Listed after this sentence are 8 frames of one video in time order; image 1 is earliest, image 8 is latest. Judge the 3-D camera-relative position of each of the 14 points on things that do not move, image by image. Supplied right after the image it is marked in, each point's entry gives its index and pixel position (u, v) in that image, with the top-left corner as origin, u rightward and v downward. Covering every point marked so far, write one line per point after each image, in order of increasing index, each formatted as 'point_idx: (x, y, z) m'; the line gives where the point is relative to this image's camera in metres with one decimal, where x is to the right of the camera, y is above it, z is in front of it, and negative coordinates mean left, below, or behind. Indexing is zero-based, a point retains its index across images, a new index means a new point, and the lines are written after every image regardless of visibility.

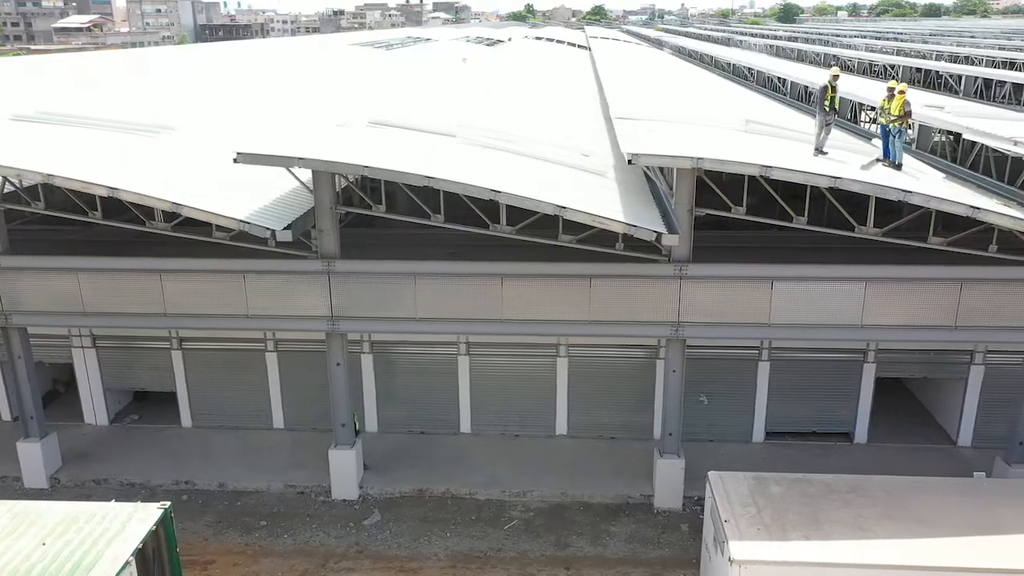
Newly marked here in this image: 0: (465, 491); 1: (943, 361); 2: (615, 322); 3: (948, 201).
0: (-1.2, -4.8, +16.0) m
1: (+10.6, -1.8, +16.7) m
2: (+2.2, -0.8, +14.7) m
3: (+8.0, +1.6, +12.4) m
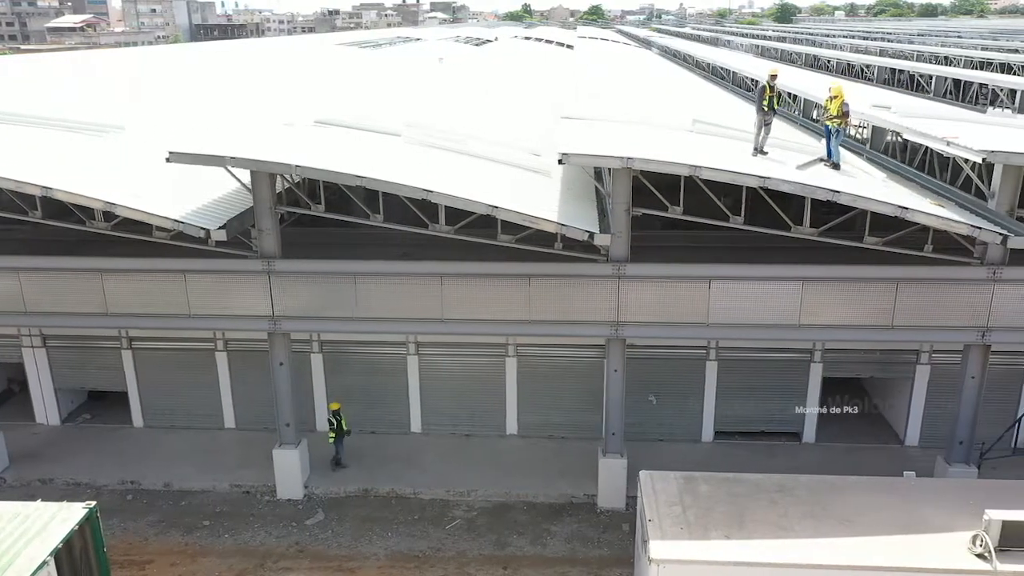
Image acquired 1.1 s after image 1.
0: (-2.5, -4.8, +16.0) m
1: (+9.3, -1.8, +16.7) m
2: (+0.9, -0.7, +14.7) m
3: (+6.7, +1.6, +12.4) m
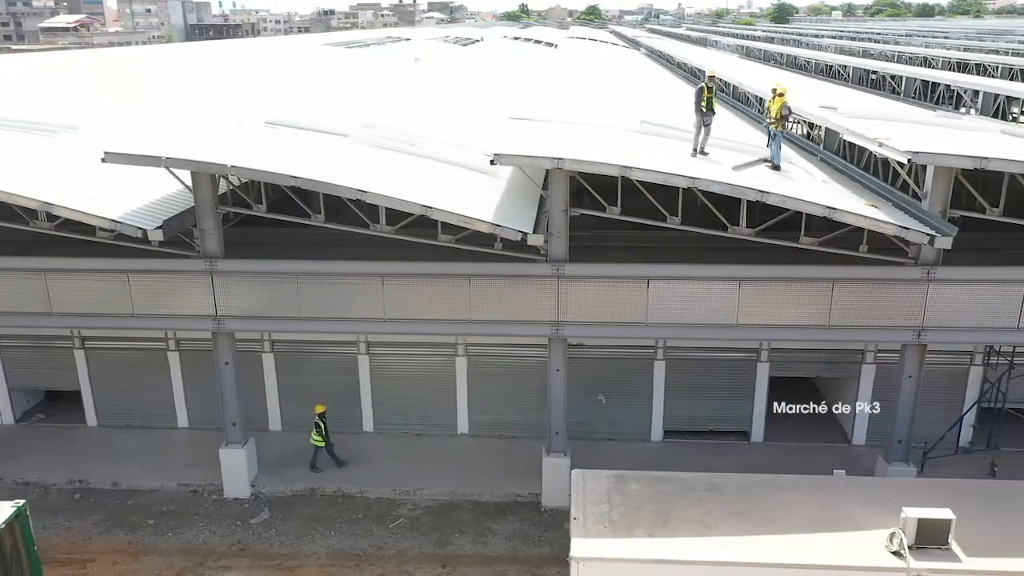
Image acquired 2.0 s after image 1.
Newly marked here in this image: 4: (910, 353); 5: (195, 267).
0: (-3.8, -4.8, +16.1) m
1: (+8.1, -1.8, +16.8) m
2: (-0.4, -0.7, +14.8) m
3: (+5.4, +1.6, +12.5) m
4: (+8.6, -1.4, +14.5) m
5: (-6.9, +0.5, +14.8) m
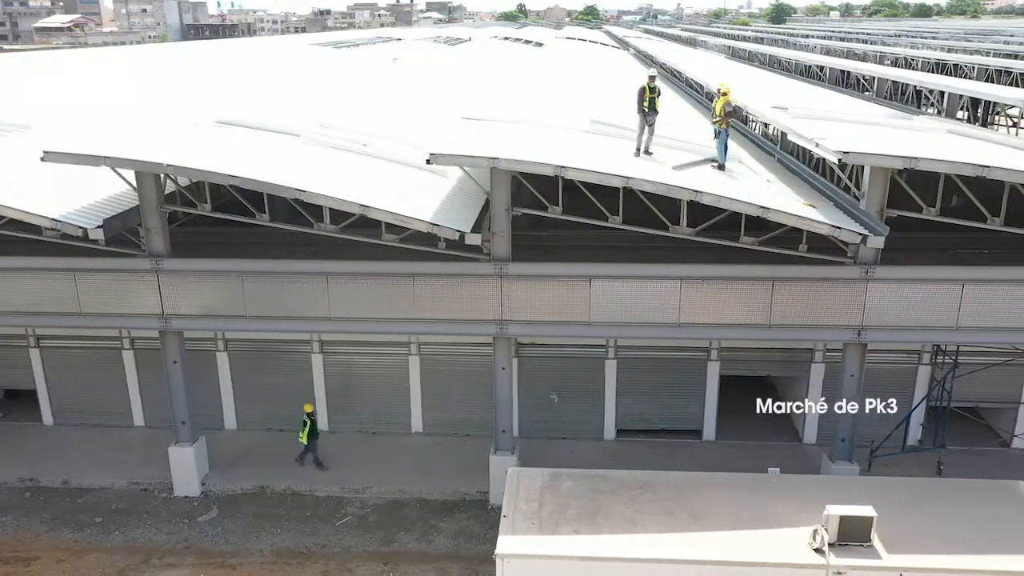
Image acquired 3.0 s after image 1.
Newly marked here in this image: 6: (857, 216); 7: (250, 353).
0: (-5.0, -4.8, +16.2) m
1: (+6.8, -1.8, +16.9) m
2: (-1.6, -0.7, +14.8) m
3: (+4.2, +1.6, +12.6) m
4: (+7.3, -1.4, +14.6) m
5: (-8.2, +0.5, +14.8) m
6: (+6.9, +1.4, +13.5) m
7: (-6.9, -1.7, +17.7) m
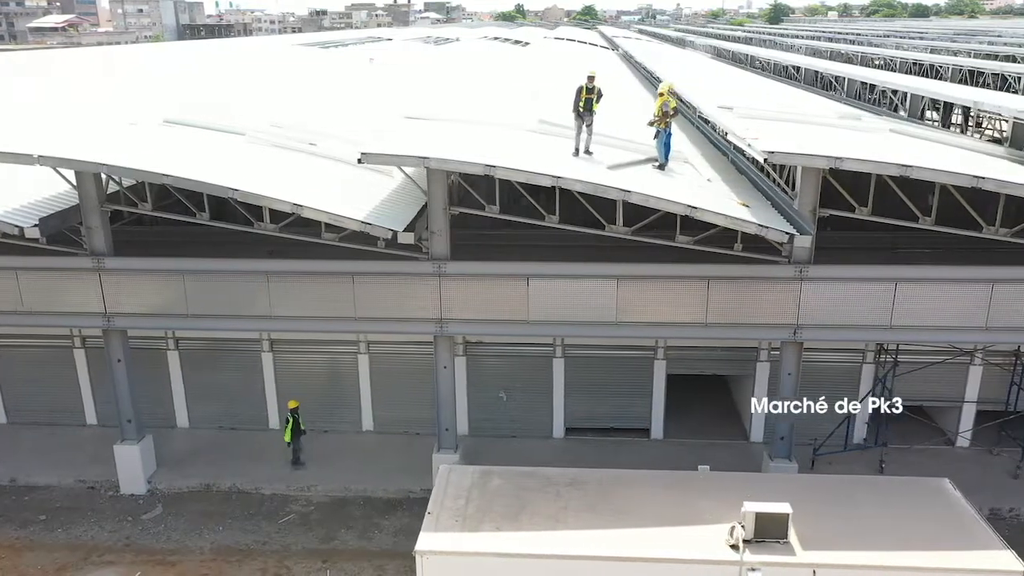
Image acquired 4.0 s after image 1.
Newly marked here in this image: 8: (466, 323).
0: (-6.3, -4.8, +16.2) m
1: (+5.5, -1.8, +17.0) m
2: (-2.9, -0.7, +14.9) m
3: (+2.9, +1.6, +12.6) m
4: (+6.0, -1.4, +14.7) m
5: (-9.5, +0.5, +14.9) m
6: (+5.6, +1.5, +13.6) m
7: (-8.2, -1.7, +17.8) m
8: (-1.0, -0.8, +14.8) m
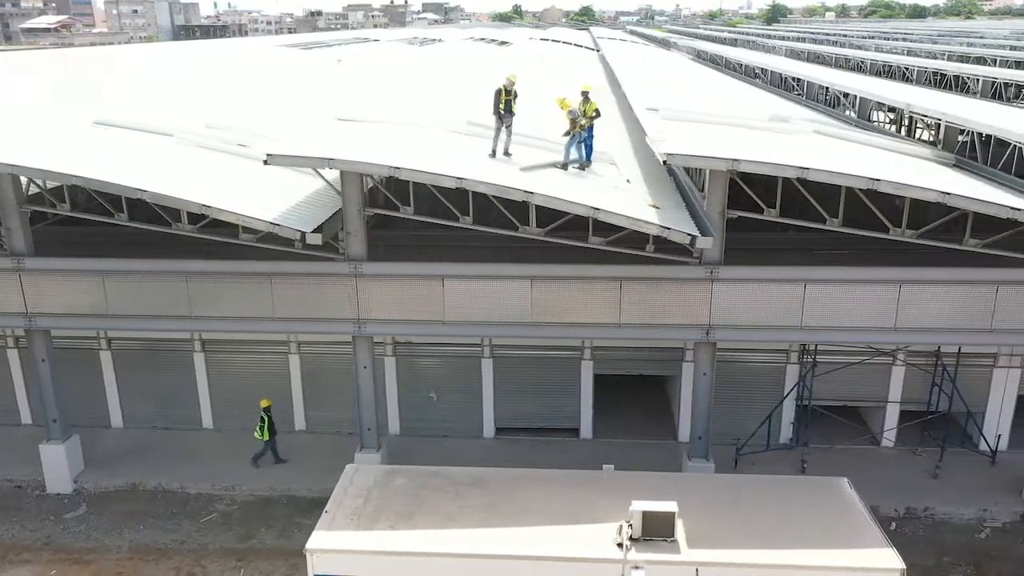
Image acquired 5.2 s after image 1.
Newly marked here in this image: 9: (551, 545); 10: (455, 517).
0: (-8.1, -4.8, +16.3) m
1: (+3.7, -1.8, +17.1) m
2: (-4.7, -0.7, +15.0) m
3: (+1.1, +1.6, +12.7) m
4: (+4.2, -1.4, +14.7) m
5: (-11.3, +0.5, +15.0) m
6: (+3.8, +1.5, +13.7) m
7: (-10.0, -1.7, +17.8) m
8: (-2.8, -0.8, +14.9) m
9: (+0.6, -4.2, +11.1) m
10: (-1.0, -4.0, +11.8) m
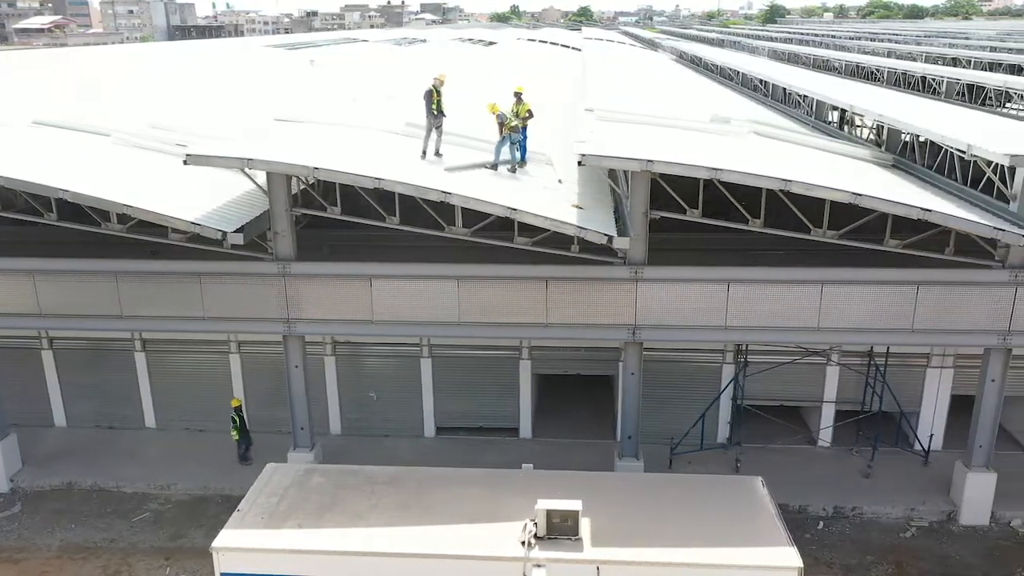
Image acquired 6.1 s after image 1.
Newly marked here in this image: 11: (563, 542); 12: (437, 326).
0: (-9.7, -4.8, +16.4) m
1: (+2.1, -1.8, +17.1) m
2: (-6.3, -0.7, +15.1) m
3: (-0.5, +1.6, +12.8) m
4: (+2.6, -1.4, +14.8) m
5: (-12.9, +0.5, +15.0) m
6: (+2.2, +1.5, +13.8) m
7: (-11.6, -1.7, +17.9) m
8: (-4.4, -0.8, +14.9) m
9: (-0.9, -4.2, +11.1) m
10: (-2.6, -4.0, +11.9) m
11: (+0.9, -4.2, +11.2) m
12: (-1.6, -0.8, +14.8) m
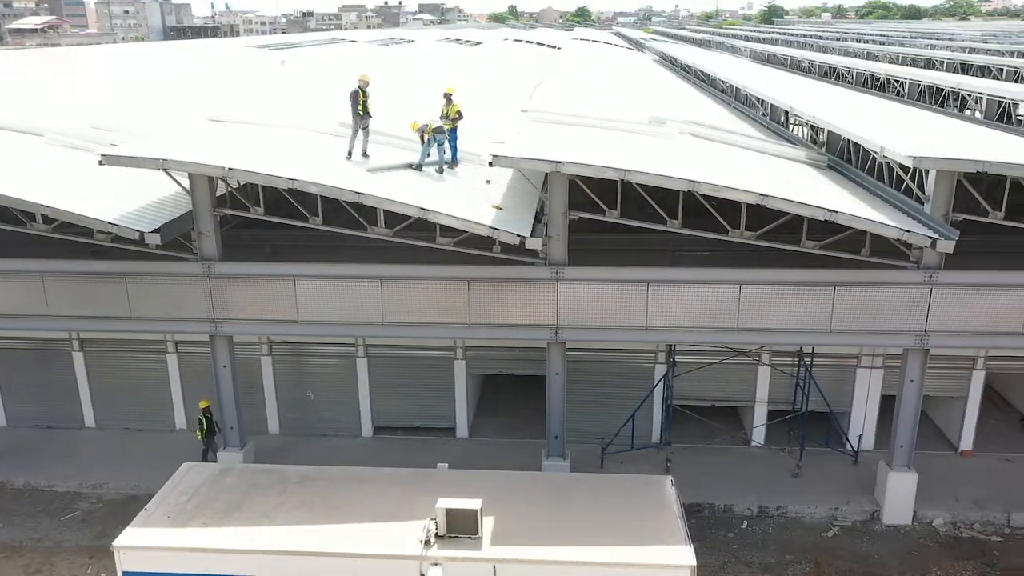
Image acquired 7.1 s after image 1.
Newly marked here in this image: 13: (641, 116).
0: (-11.4, -4.8, +16.4) m
1: (+0.4, -1.8, +17.2) m
2: (-8.0, -0.7, +15.1) m
3: (-2.2, +1.6, +12.9) m
4: (+1.0, -1.4, +14.9) m
5: (-14.5, +0.5, +15.1) m
6: (+0.5, +1.5, +13.8) m
7: (-13.2, -1.7, +17.9) m
8: (-6.1, -0.8, +15.0) m
9: (-2.6, -4.2, +11.2) m
10: (-4.3, -4.0, +11.9) m
11: (-0.8, -4.2, +11.2) m
12: (-3.3, -0.8, +14.8) m
13: (+3.6, +4.8, +18.7) m
